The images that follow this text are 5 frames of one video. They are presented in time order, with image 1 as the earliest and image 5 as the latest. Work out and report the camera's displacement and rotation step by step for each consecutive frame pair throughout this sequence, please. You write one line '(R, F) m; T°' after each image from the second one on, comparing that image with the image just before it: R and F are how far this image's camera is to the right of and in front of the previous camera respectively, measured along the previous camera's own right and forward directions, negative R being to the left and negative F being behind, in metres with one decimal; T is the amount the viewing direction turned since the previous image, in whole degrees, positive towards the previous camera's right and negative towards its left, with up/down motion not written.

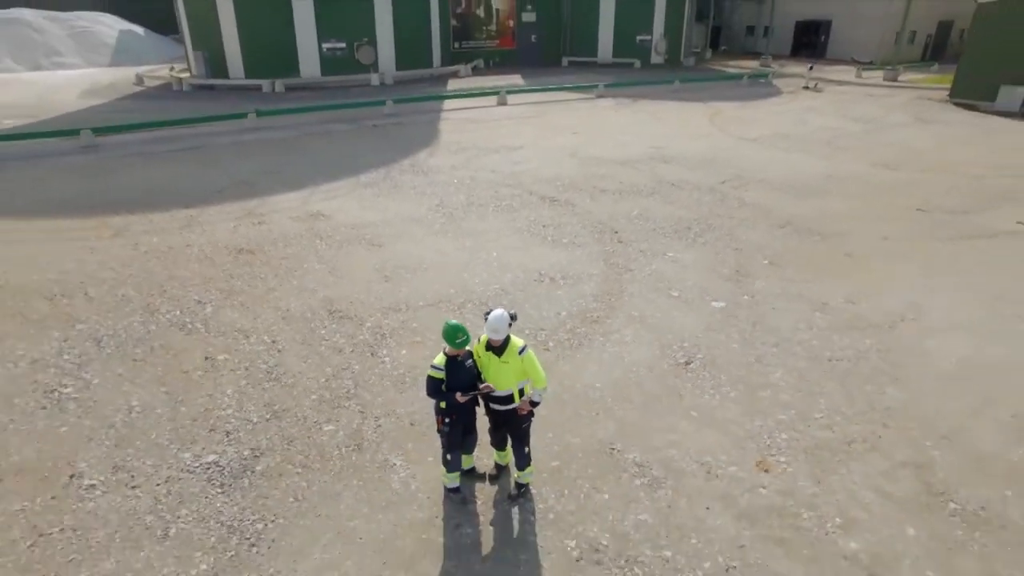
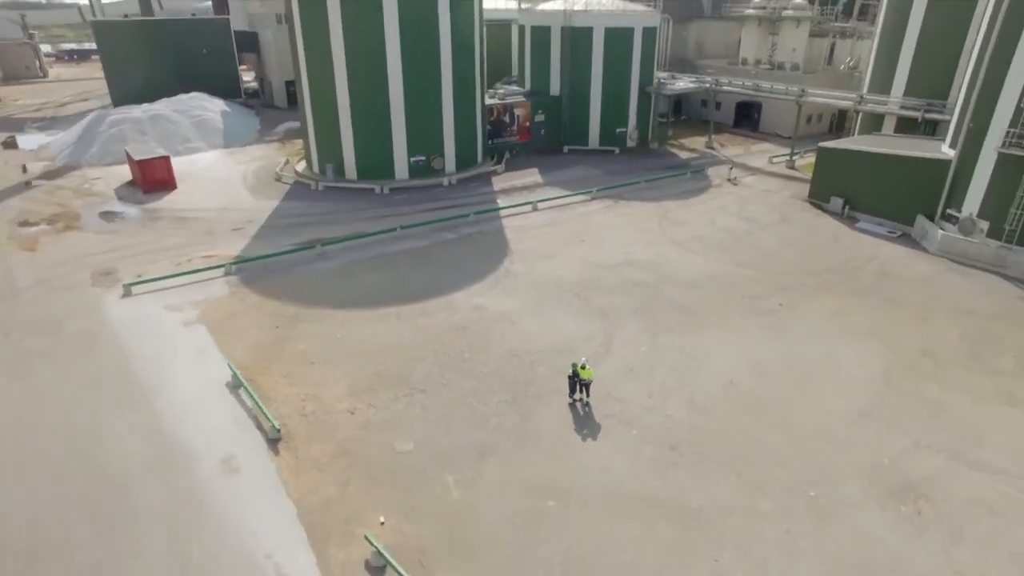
(-2.5, -6.9) m; +2°
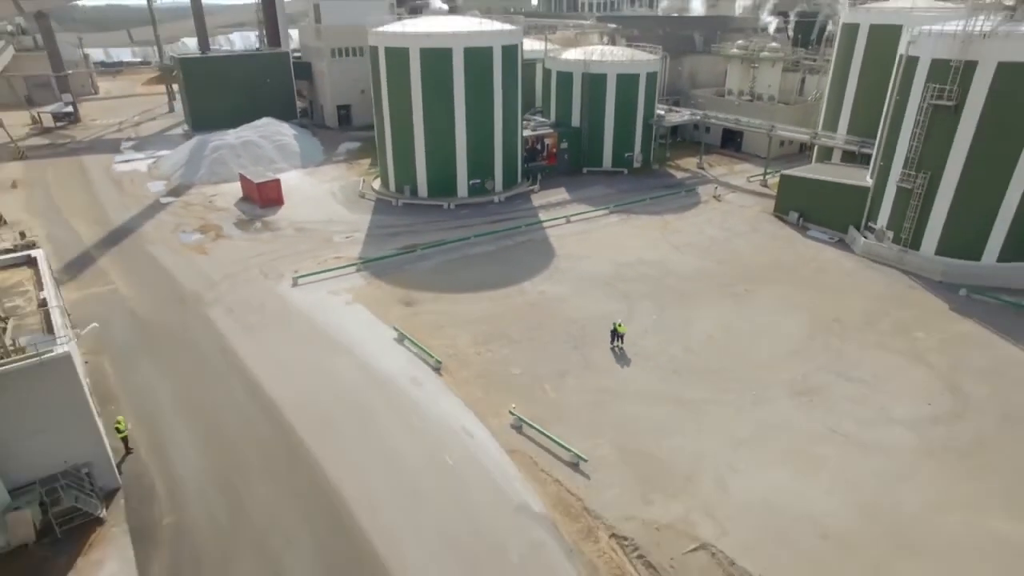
(-3.2, -5.7) m; +1°
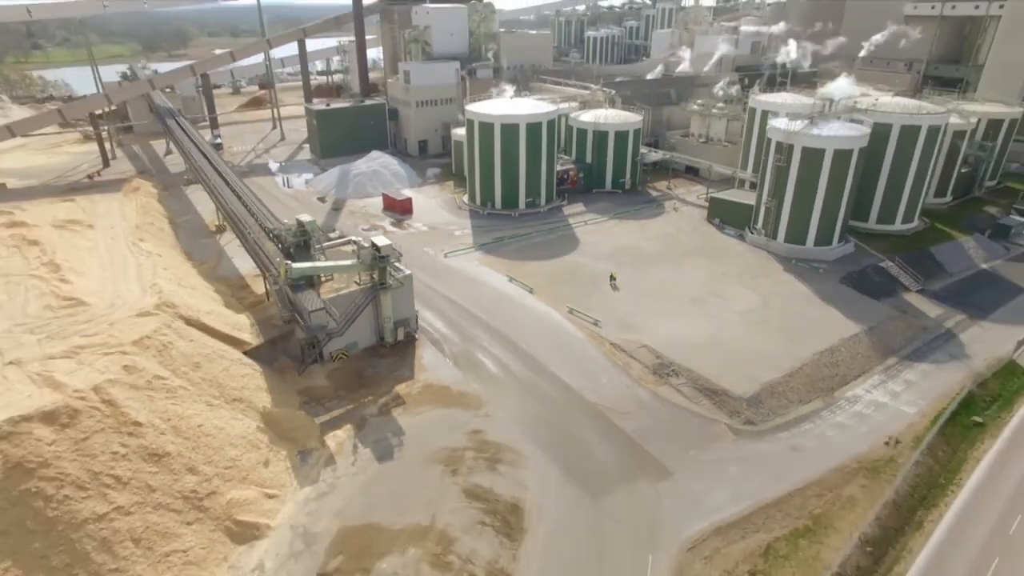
(-5.2, -16.5) m; 0°
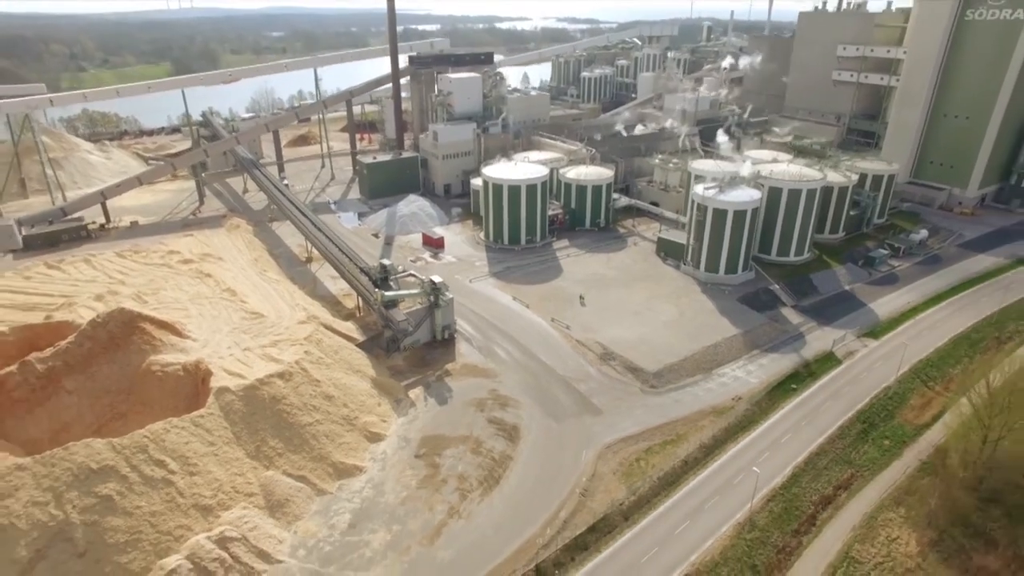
(+0.4, -15.4) m; -1°
